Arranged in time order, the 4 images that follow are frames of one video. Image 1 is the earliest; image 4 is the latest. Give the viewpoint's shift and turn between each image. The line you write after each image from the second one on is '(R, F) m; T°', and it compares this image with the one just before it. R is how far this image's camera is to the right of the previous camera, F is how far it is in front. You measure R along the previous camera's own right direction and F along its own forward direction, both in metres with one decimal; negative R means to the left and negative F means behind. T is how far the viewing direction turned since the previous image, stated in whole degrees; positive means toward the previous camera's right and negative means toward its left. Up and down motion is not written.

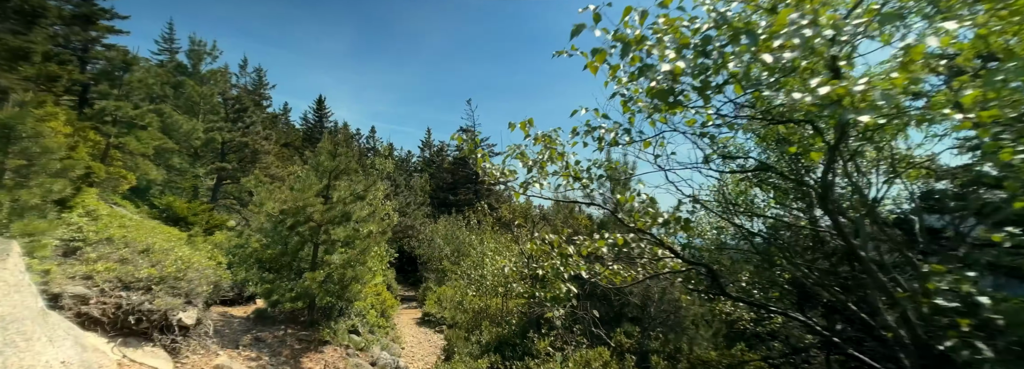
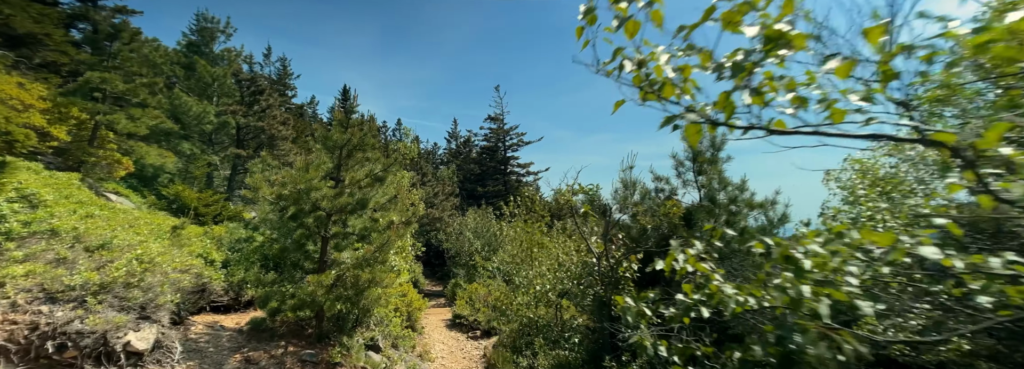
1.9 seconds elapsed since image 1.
(-0.5, +1.9) m; -3°
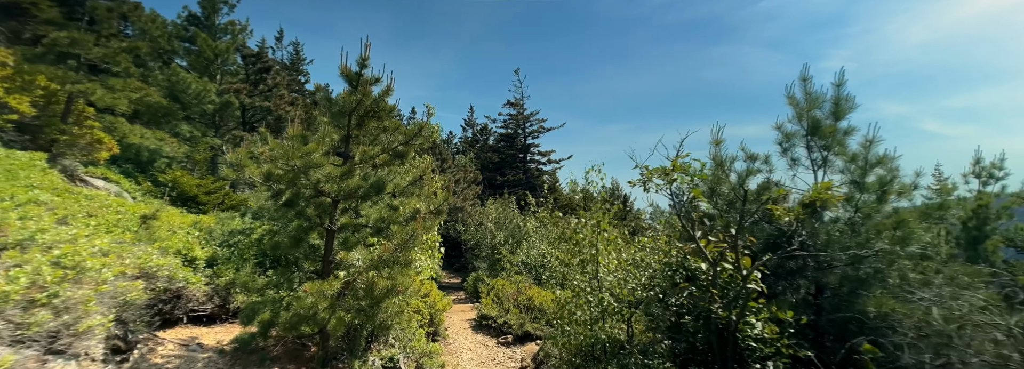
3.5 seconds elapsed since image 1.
(-0.6, +1.6) m; -2°
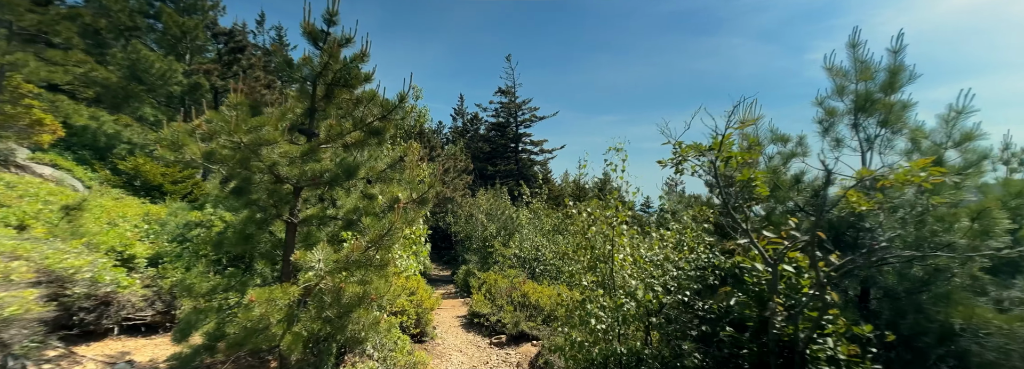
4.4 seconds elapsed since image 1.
(-0.1, +0.8) m; +1°
